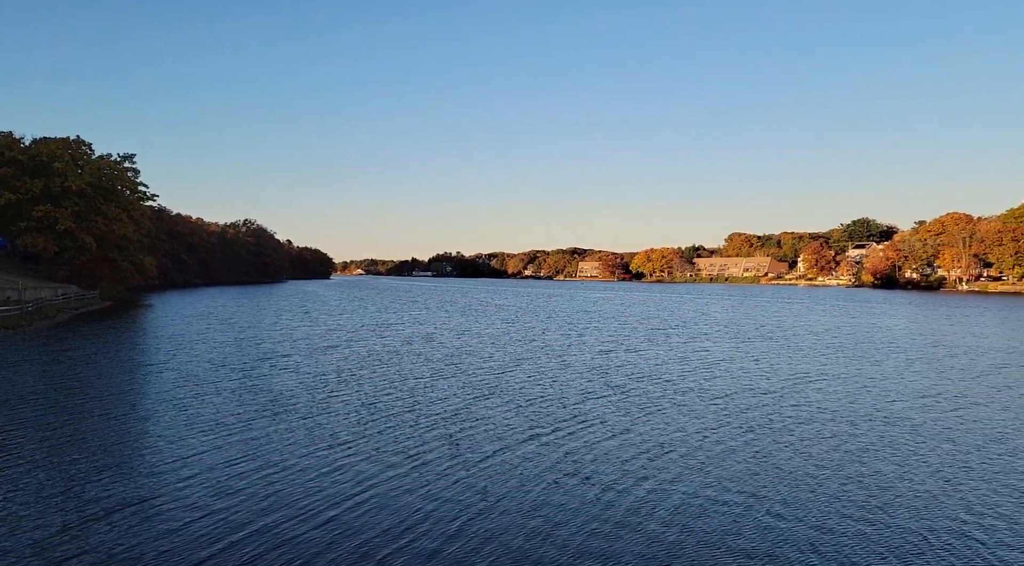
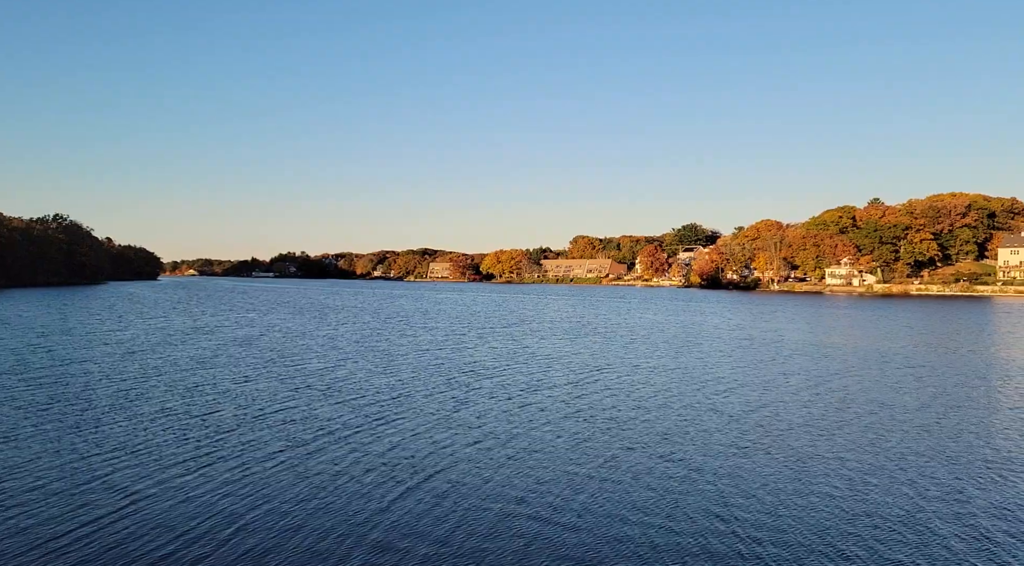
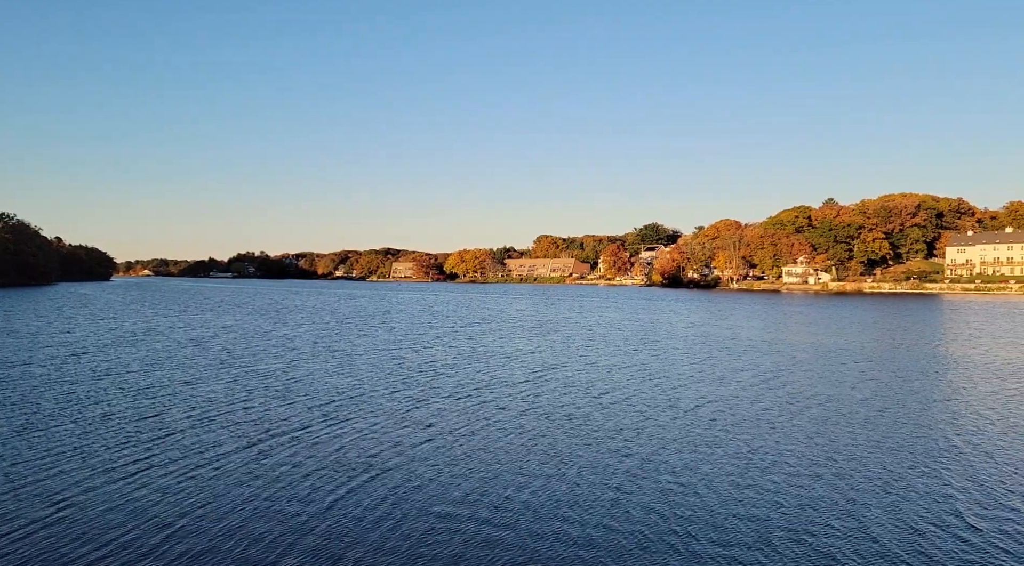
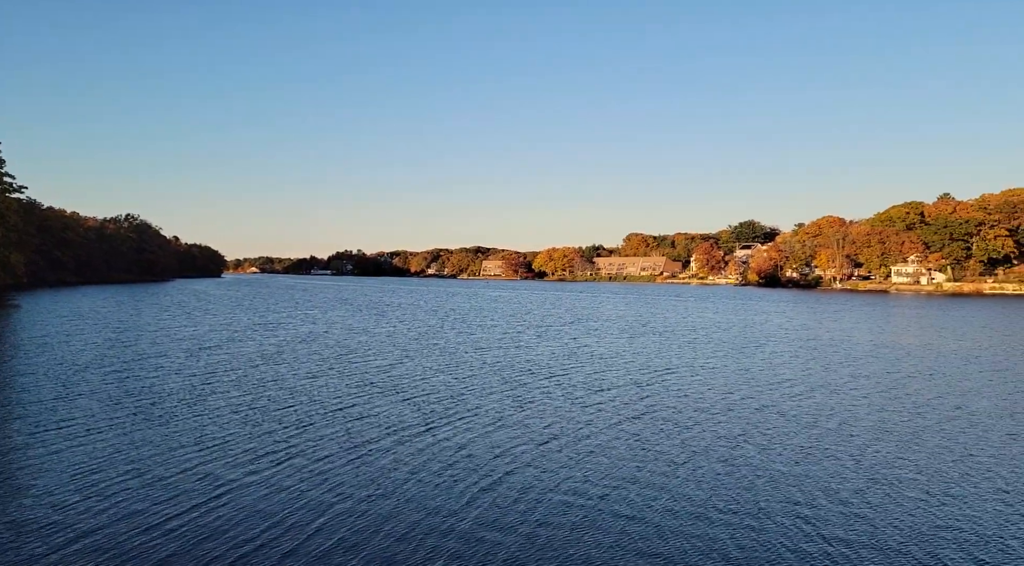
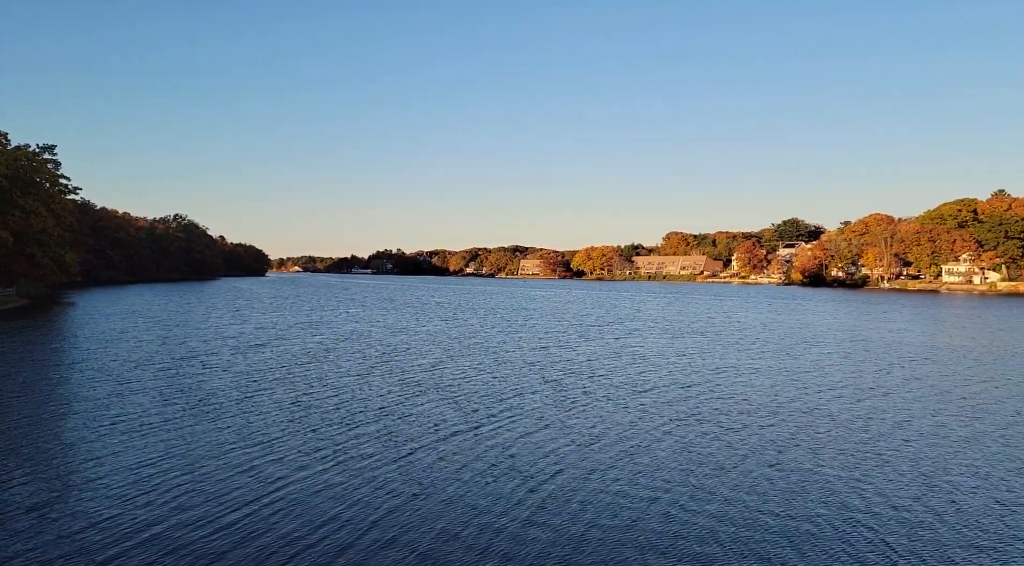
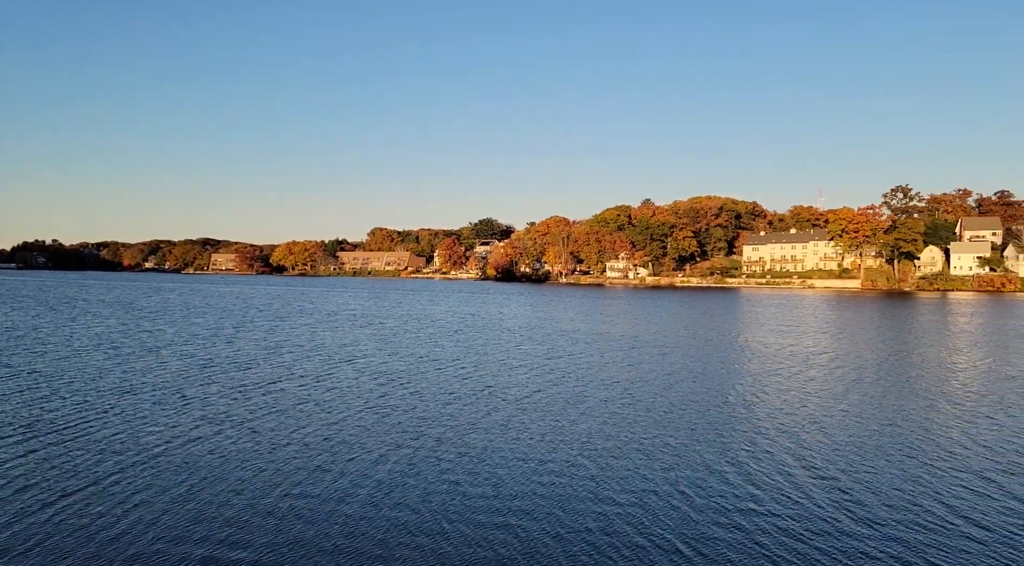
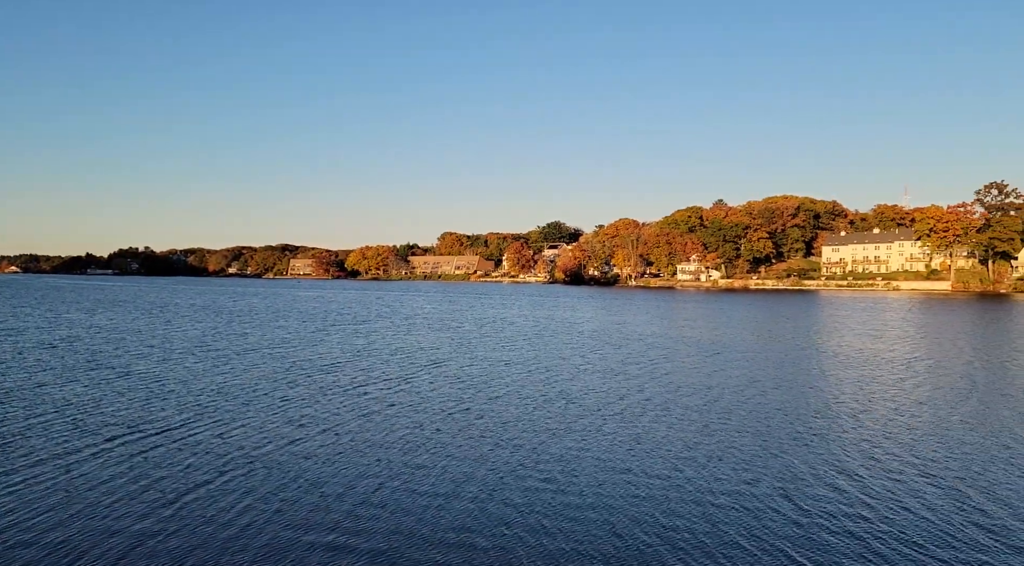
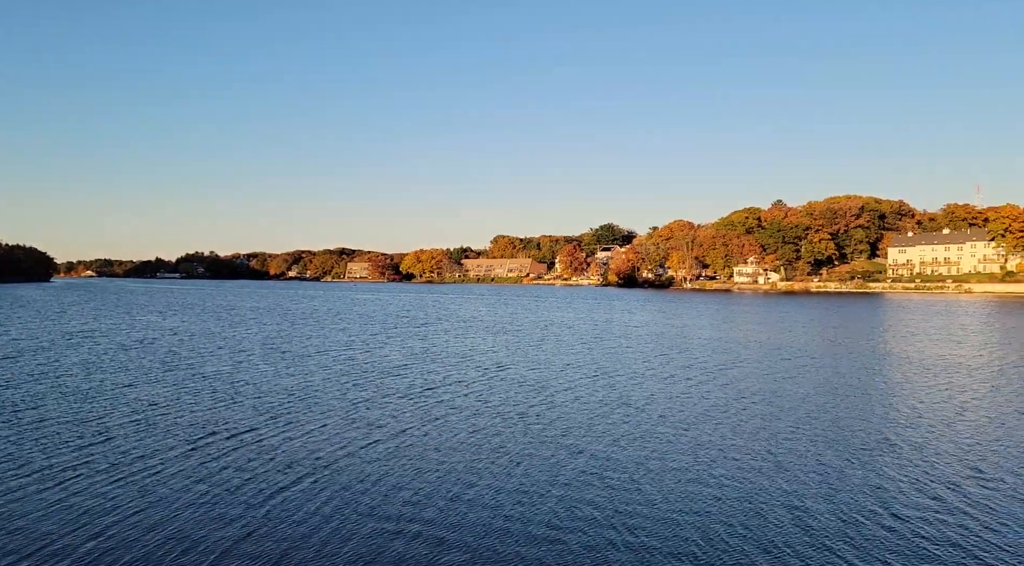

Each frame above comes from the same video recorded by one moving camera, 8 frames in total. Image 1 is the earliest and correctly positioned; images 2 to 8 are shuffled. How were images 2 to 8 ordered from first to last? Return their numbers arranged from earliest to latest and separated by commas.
5, 4, 2, 3, 8, 7, 6
